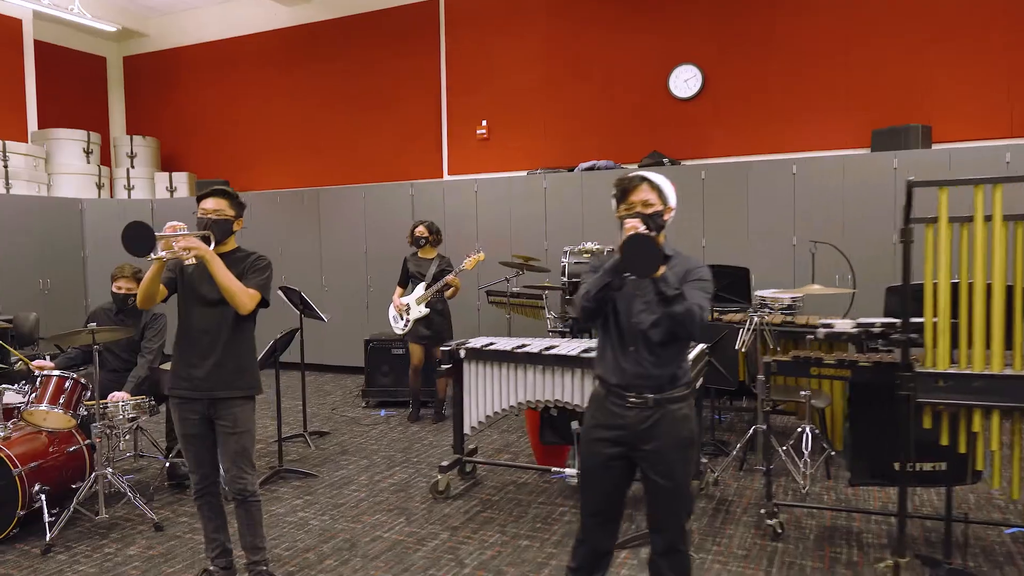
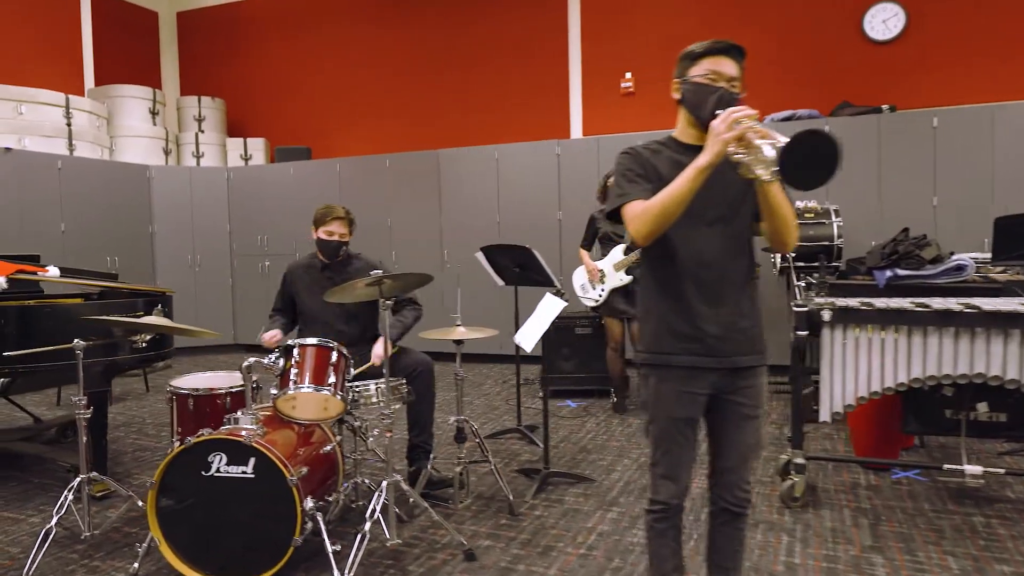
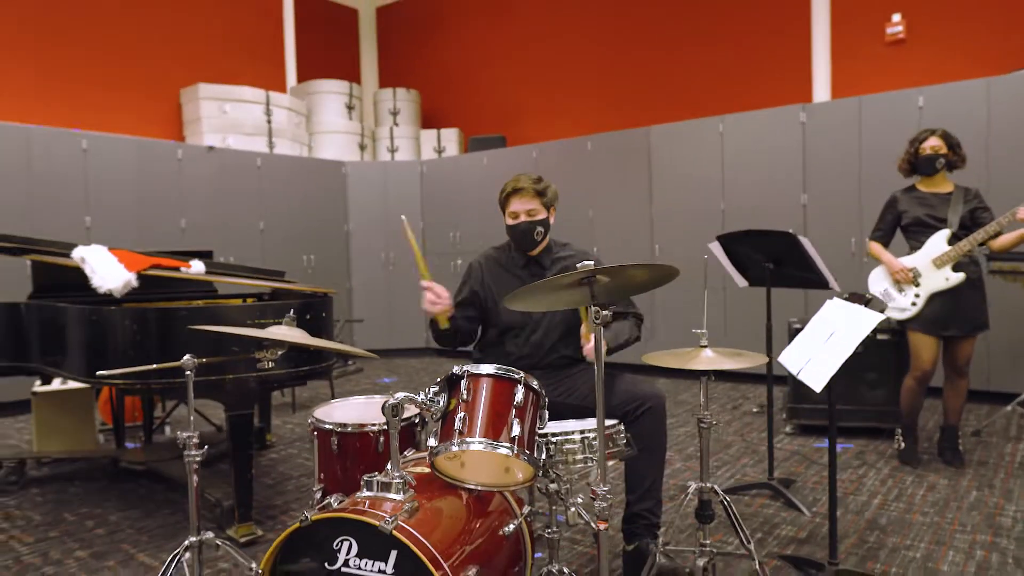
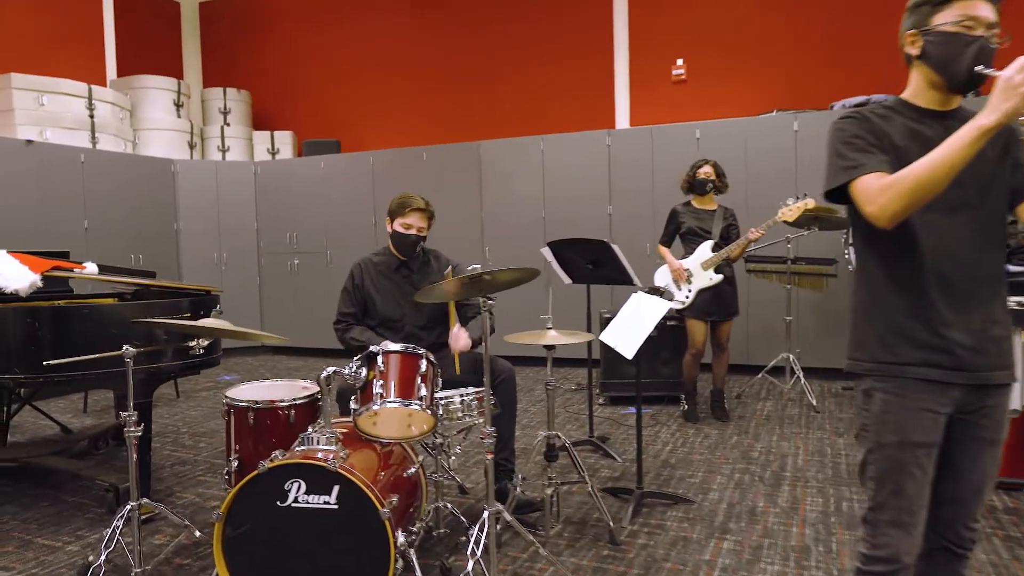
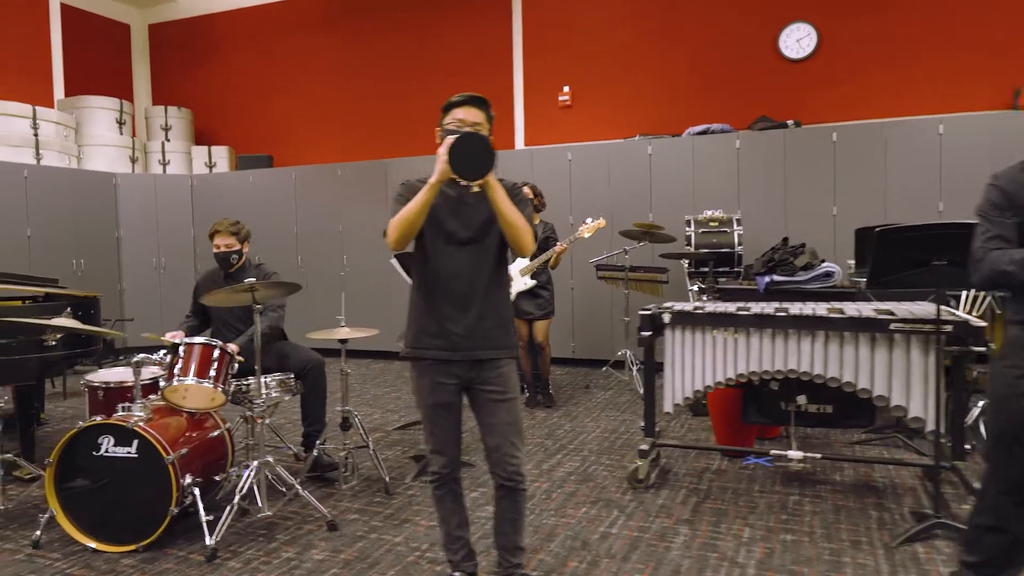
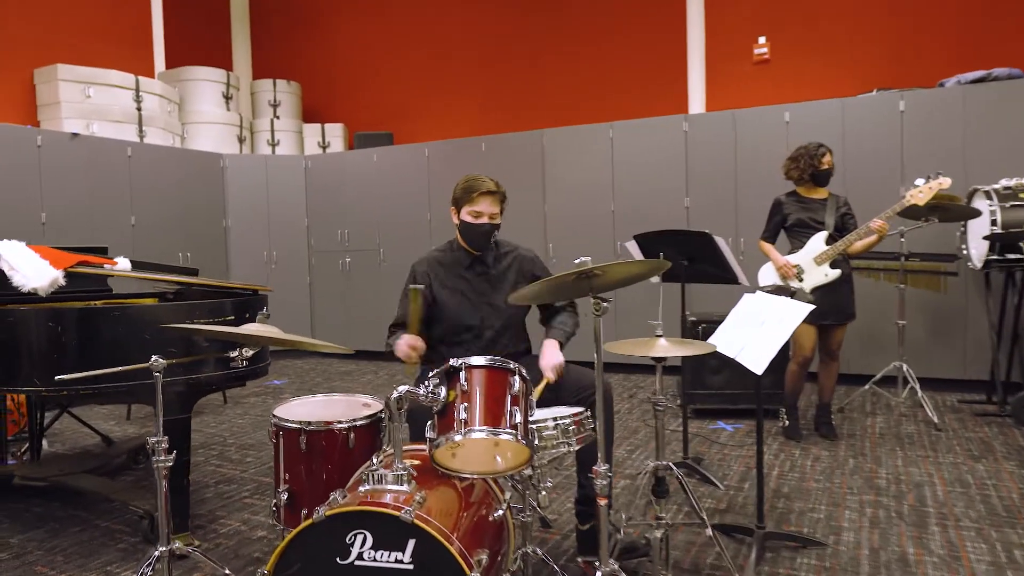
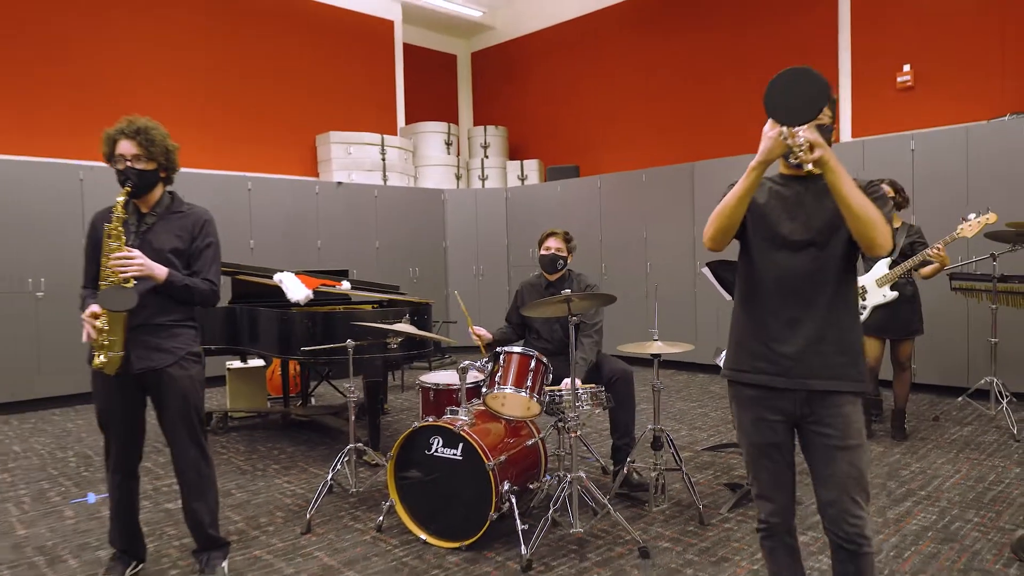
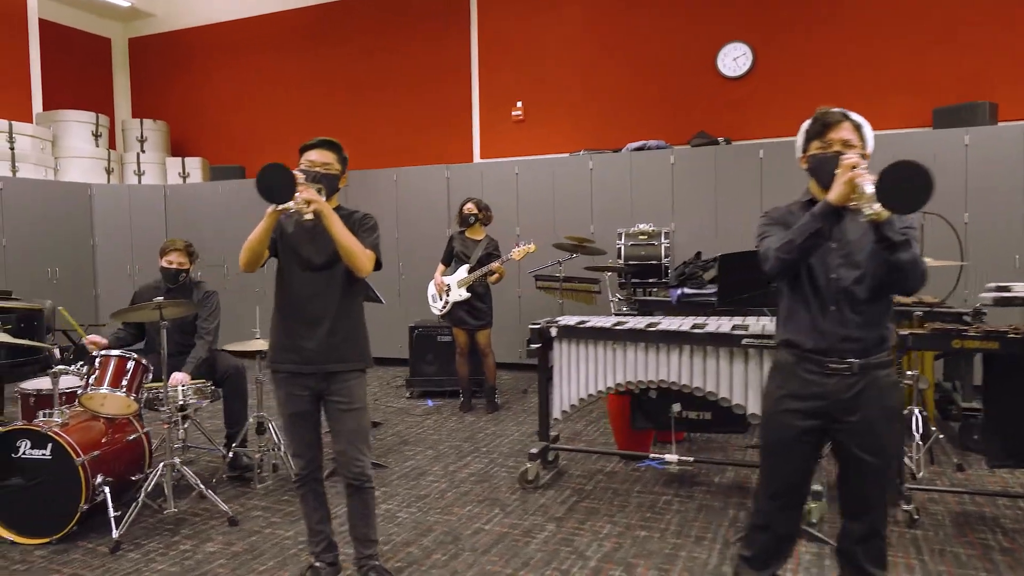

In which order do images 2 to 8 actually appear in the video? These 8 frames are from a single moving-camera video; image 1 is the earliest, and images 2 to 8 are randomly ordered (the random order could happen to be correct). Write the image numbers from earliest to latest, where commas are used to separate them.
8, 5, 2, 4, 6, 3, 7
